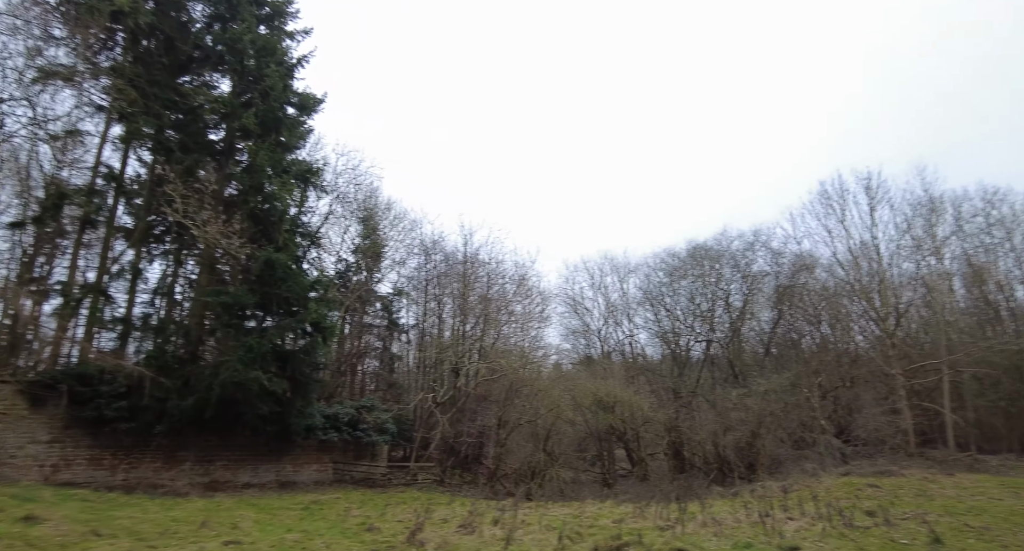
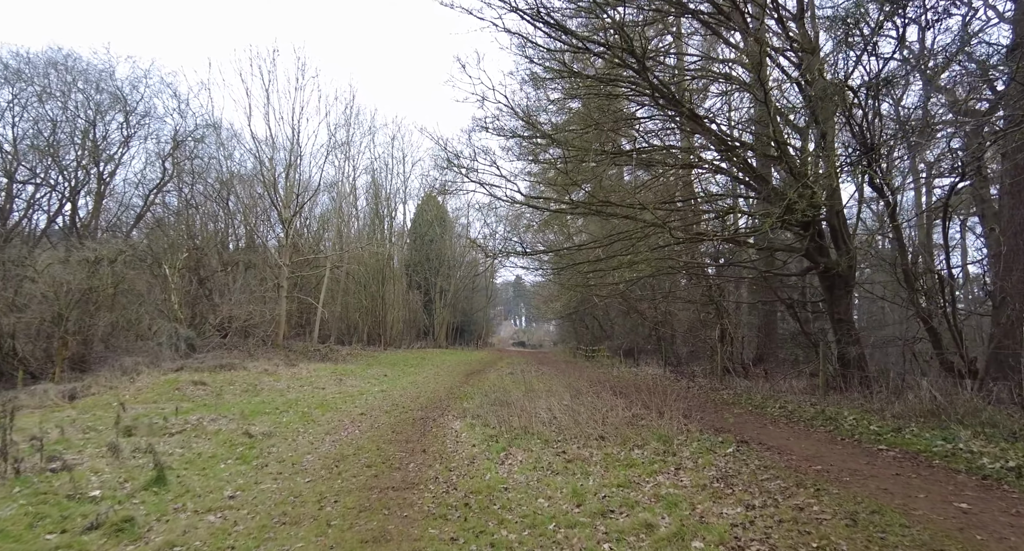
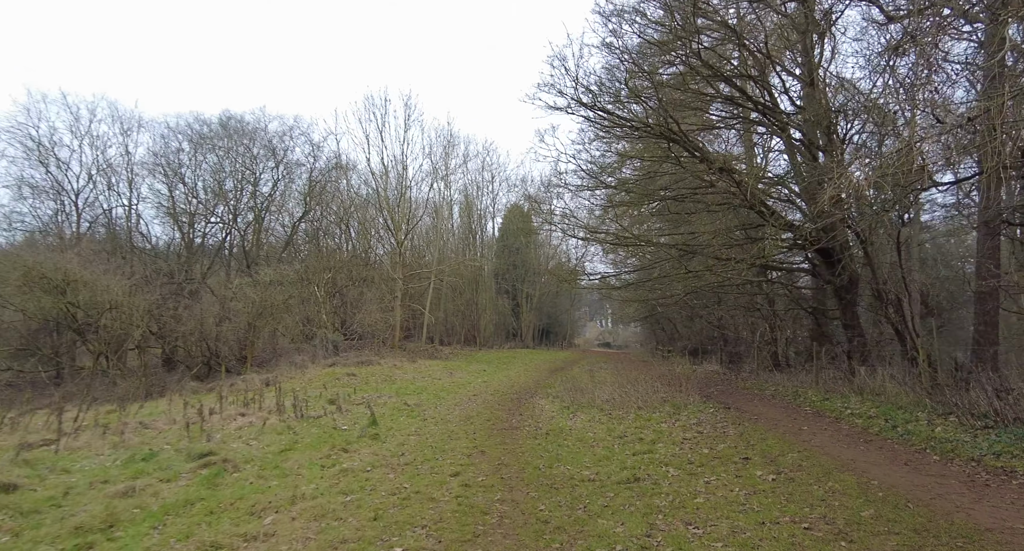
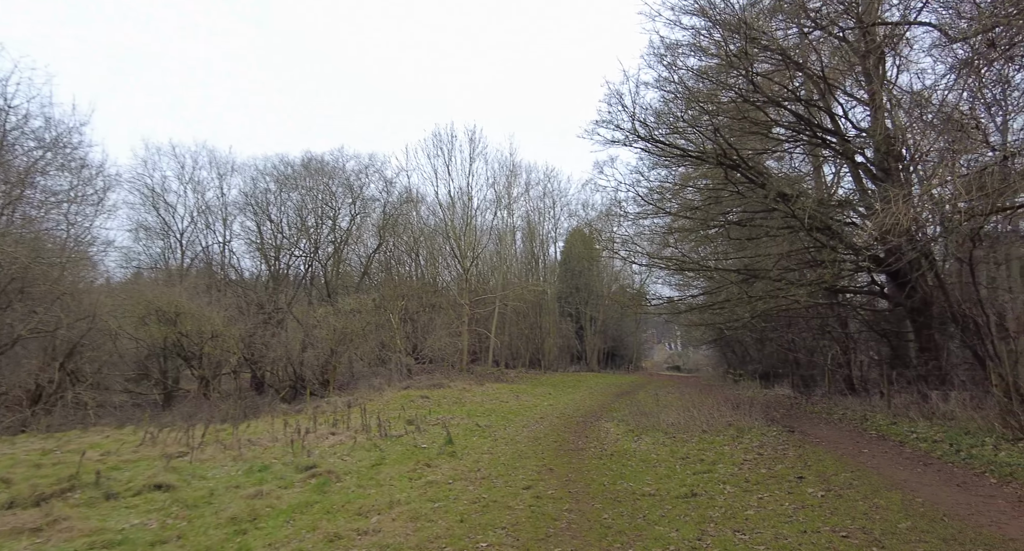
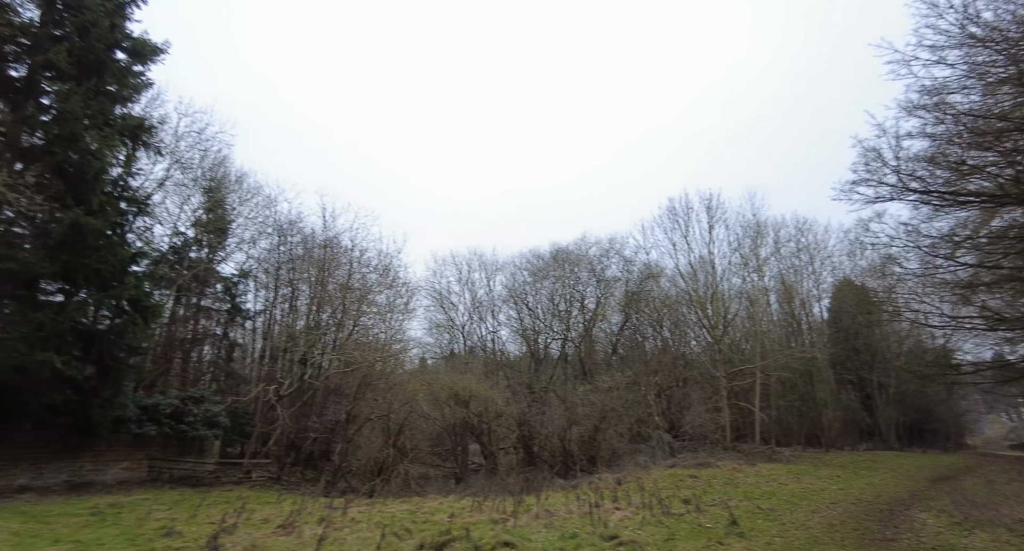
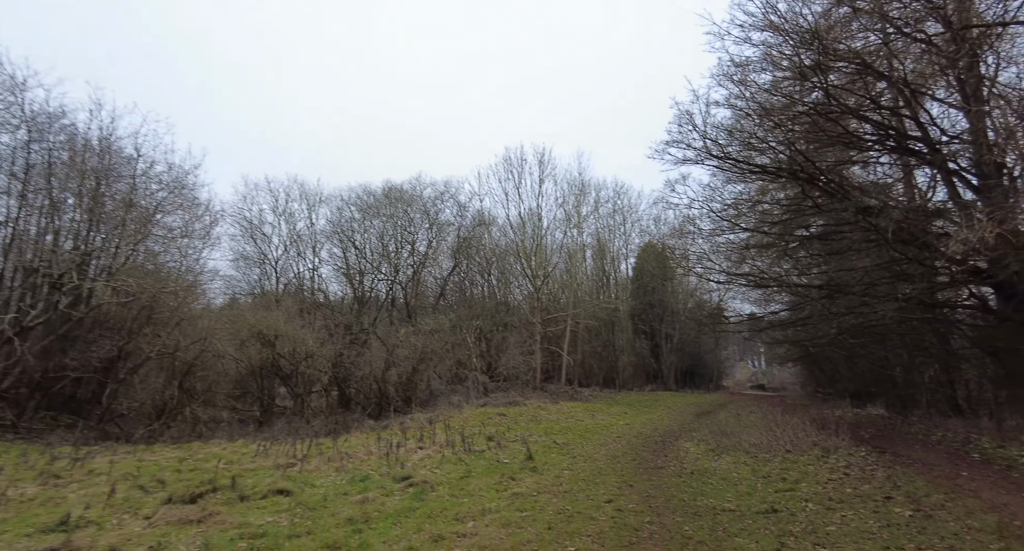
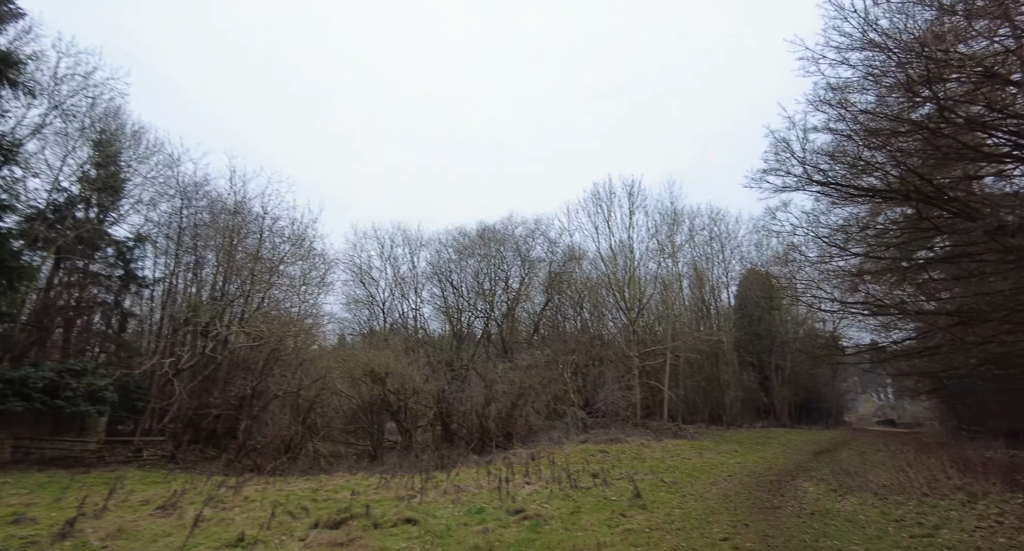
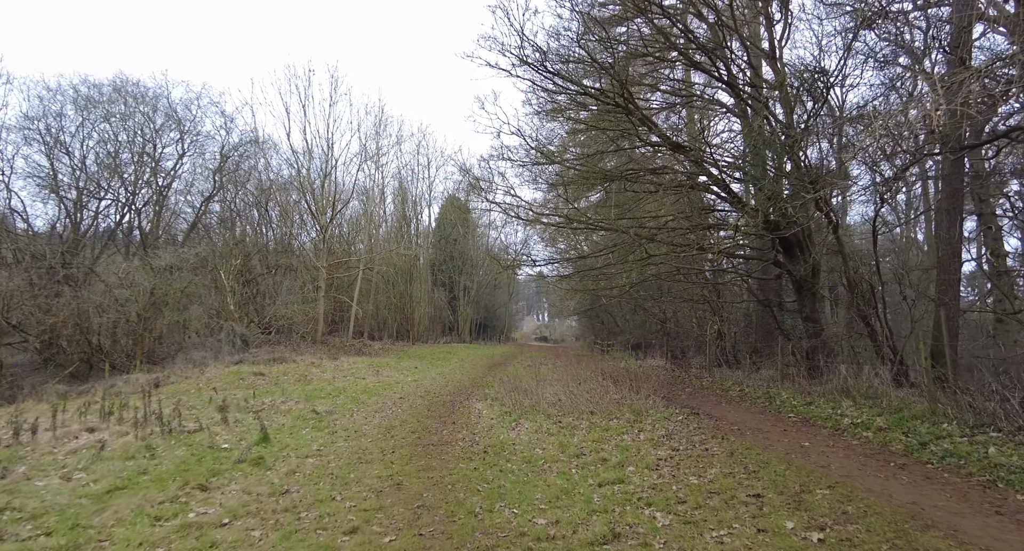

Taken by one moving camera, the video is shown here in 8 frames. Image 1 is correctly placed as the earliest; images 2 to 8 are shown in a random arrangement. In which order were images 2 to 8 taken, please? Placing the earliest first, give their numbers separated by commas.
5, 7, 6, 4, 3, 8, 2
